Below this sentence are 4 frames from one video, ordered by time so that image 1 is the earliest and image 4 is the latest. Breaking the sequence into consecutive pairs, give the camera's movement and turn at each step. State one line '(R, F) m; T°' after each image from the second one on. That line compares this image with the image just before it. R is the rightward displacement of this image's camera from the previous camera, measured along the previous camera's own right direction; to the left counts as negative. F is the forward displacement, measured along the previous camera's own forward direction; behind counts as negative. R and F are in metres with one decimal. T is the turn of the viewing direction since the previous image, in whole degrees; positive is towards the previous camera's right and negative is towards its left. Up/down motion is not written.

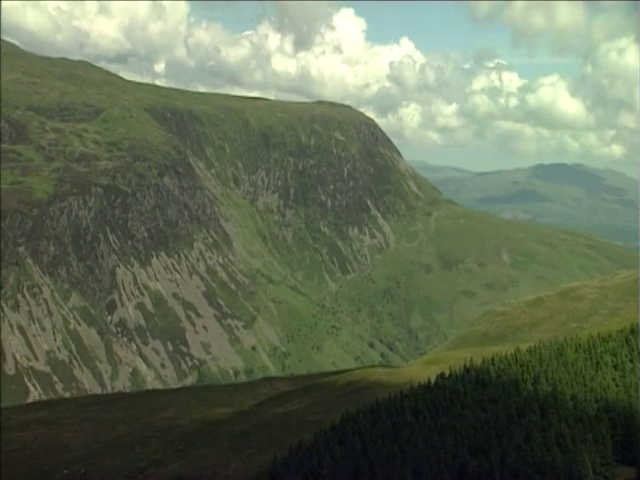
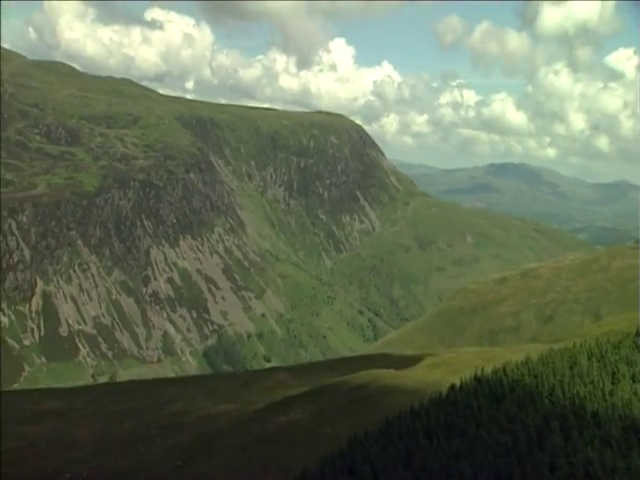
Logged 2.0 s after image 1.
(+0.8, -13.9) m; 0°
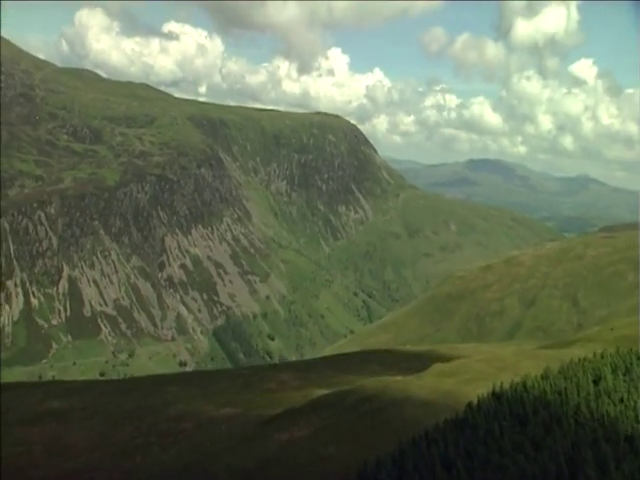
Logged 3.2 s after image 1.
(+0.4, -8.4) m; 0°
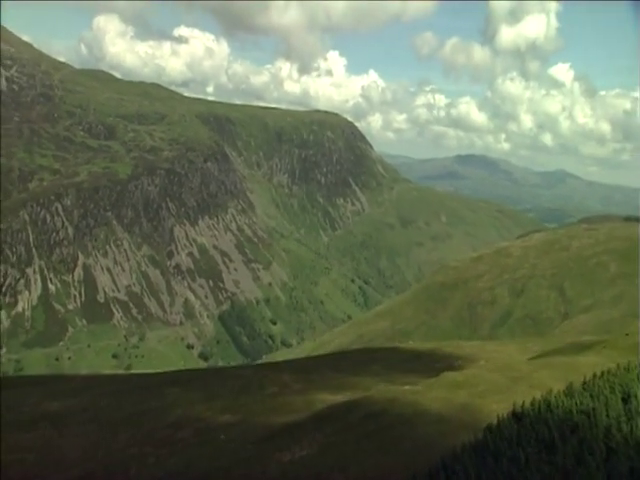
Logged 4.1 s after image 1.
(+0.2, -5.8) m; 0°
